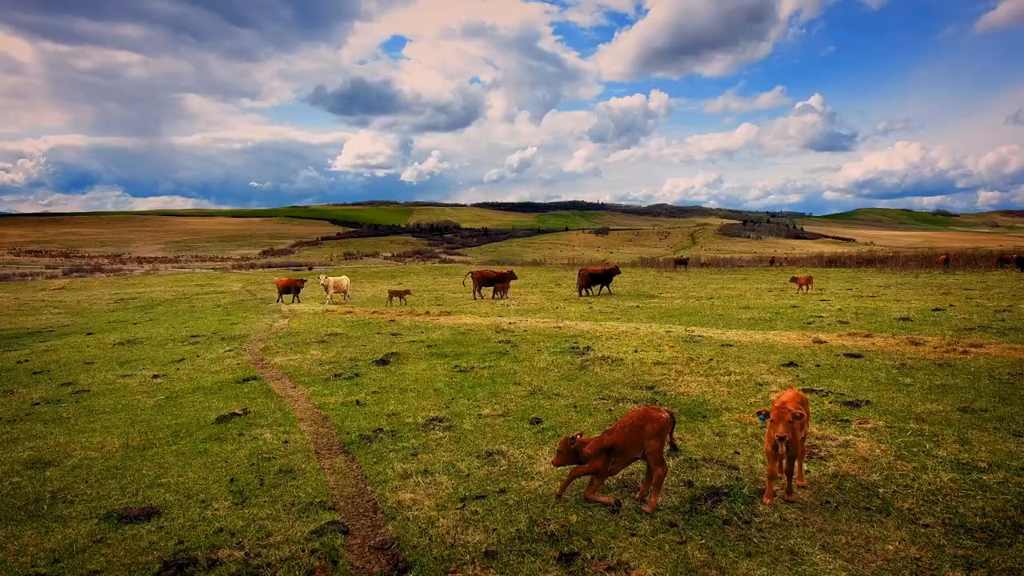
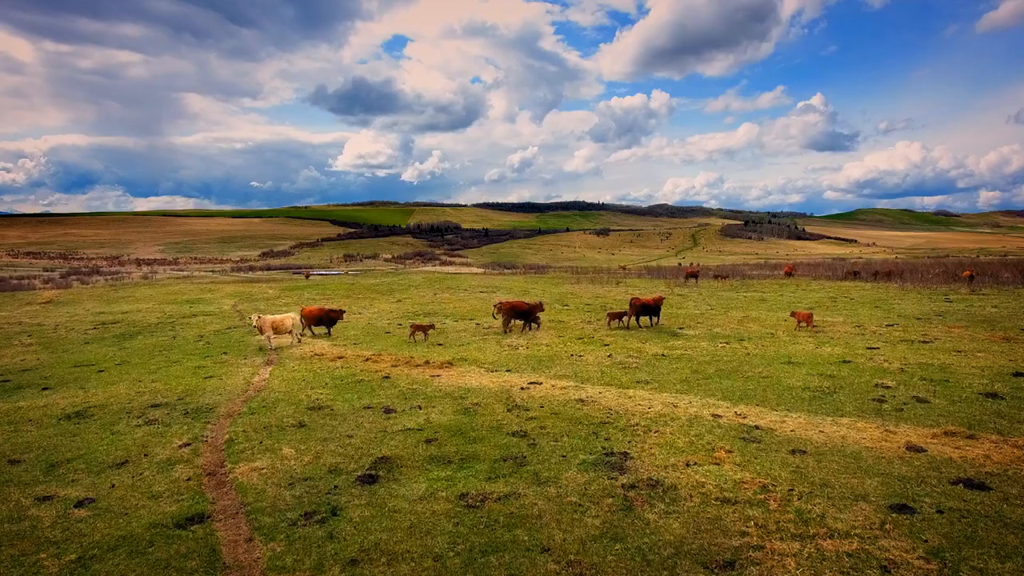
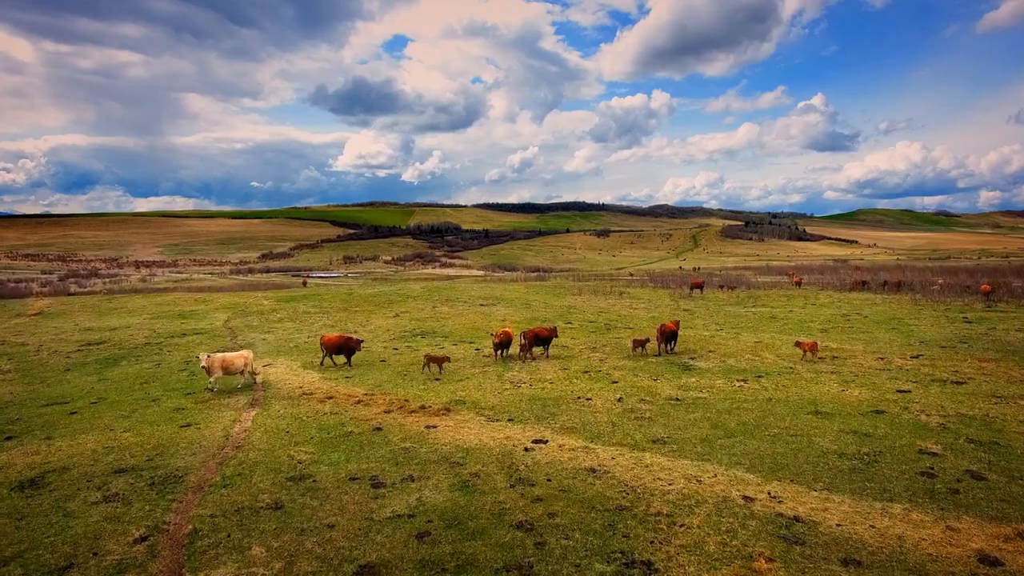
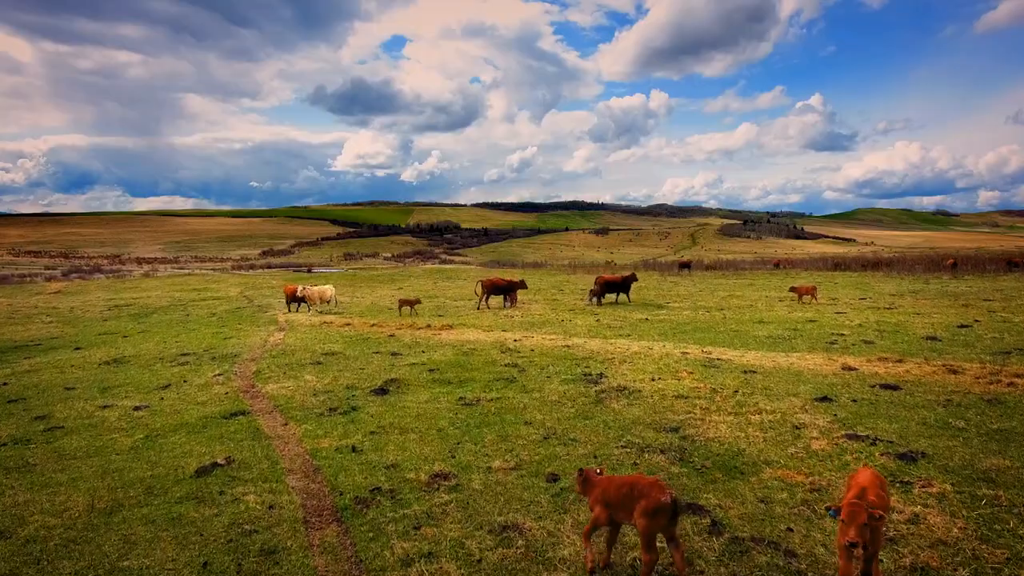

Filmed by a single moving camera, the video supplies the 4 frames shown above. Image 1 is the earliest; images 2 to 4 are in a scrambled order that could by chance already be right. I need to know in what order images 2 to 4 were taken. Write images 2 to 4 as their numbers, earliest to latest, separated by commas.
4, 2, 3
